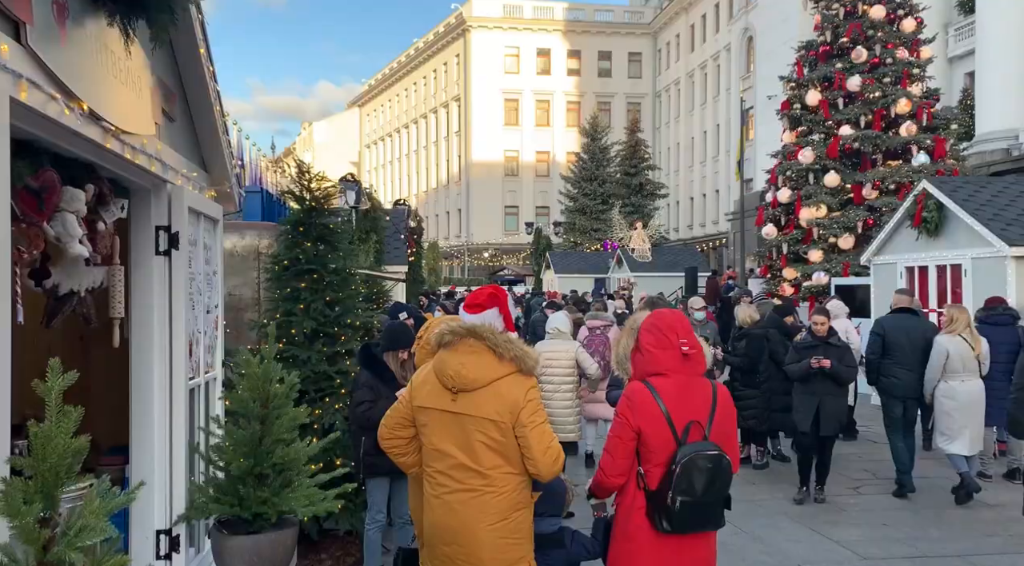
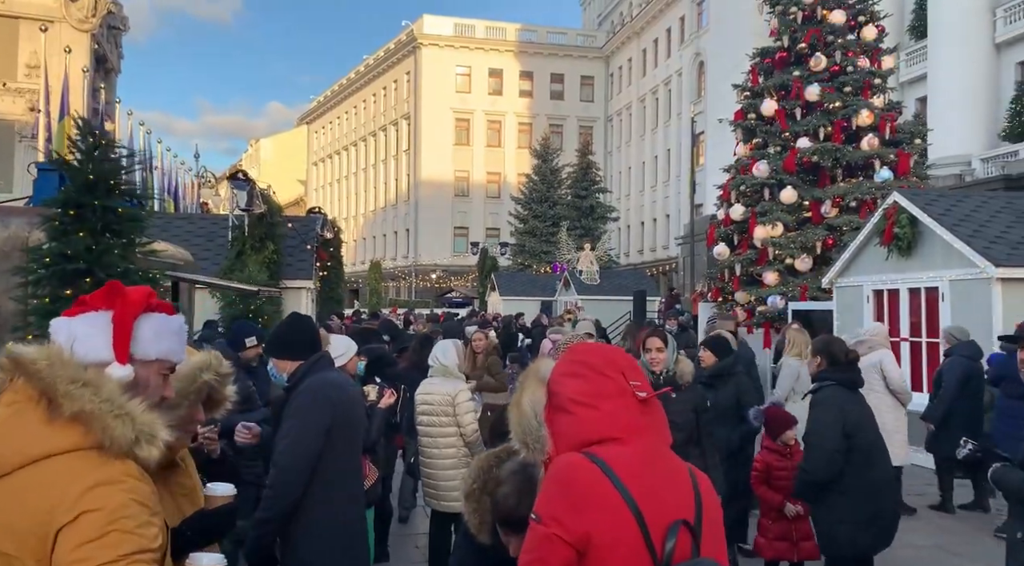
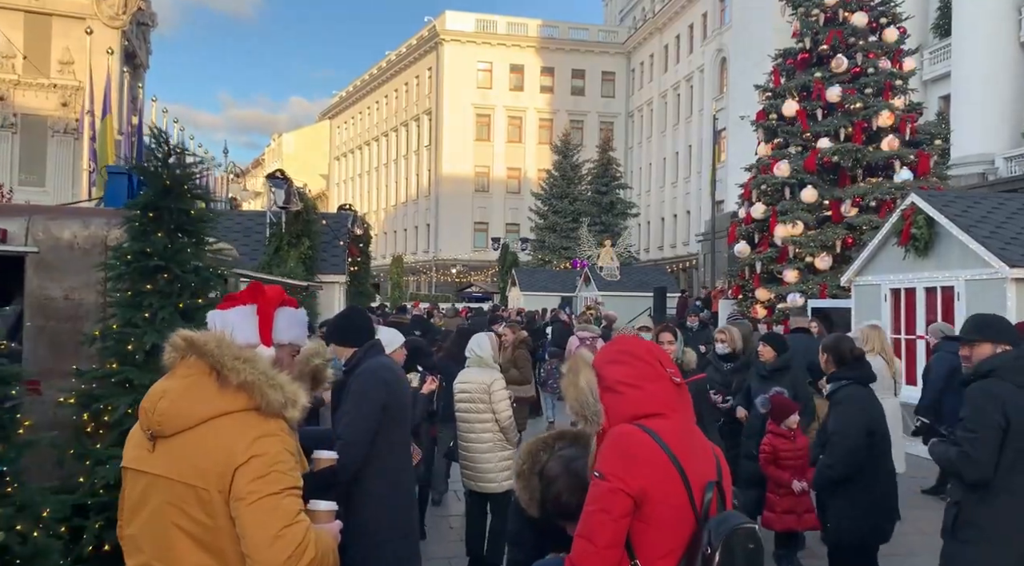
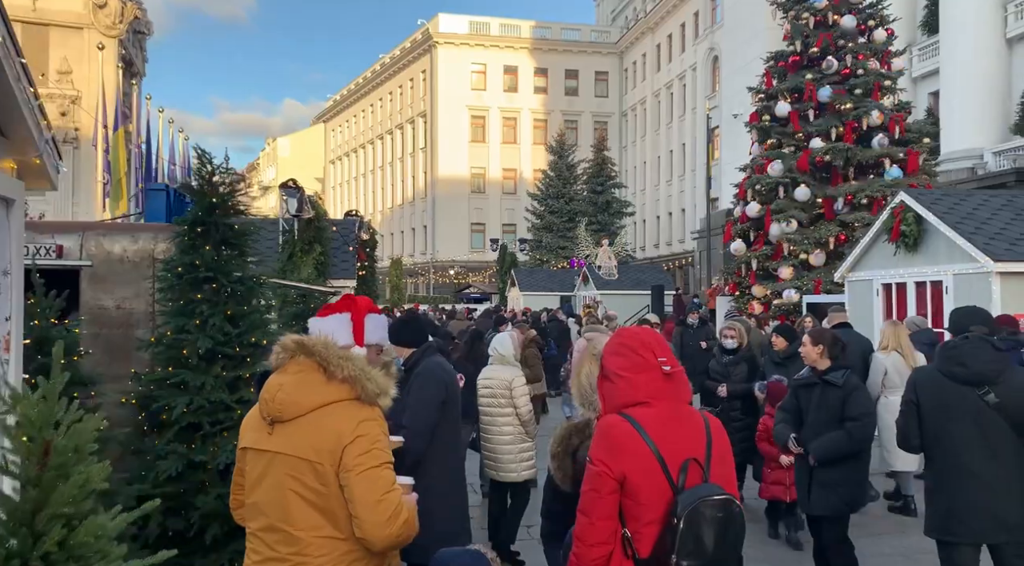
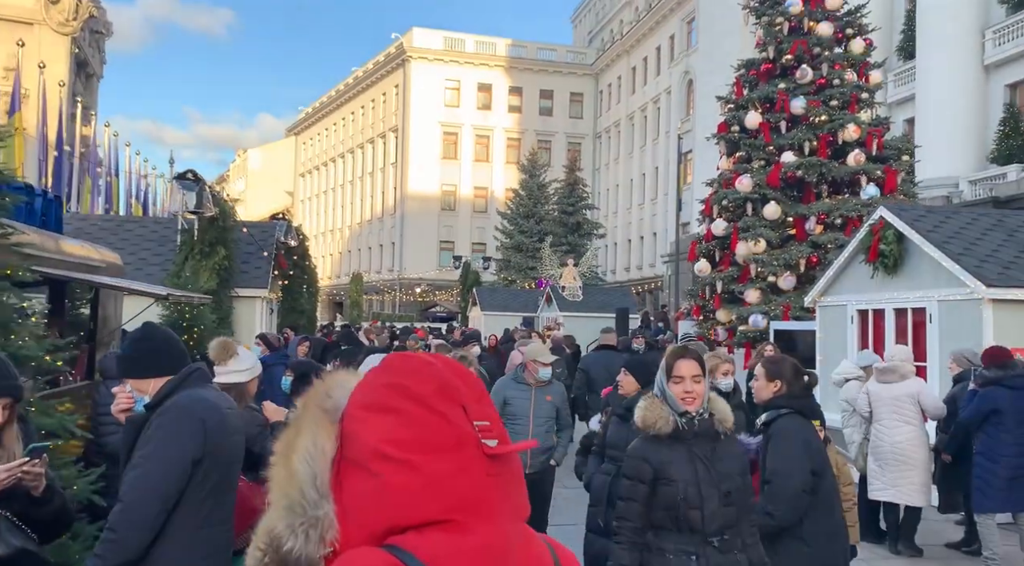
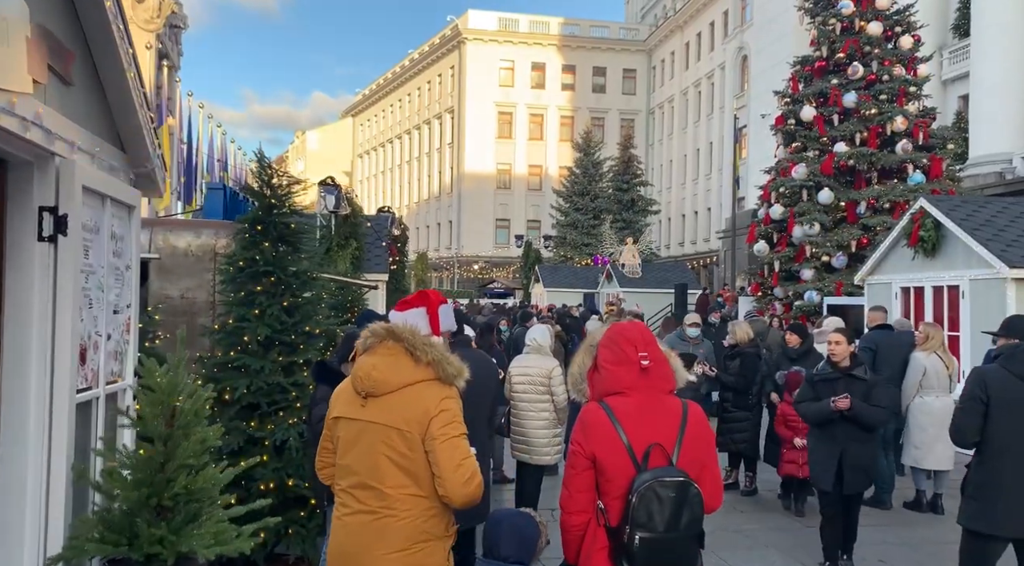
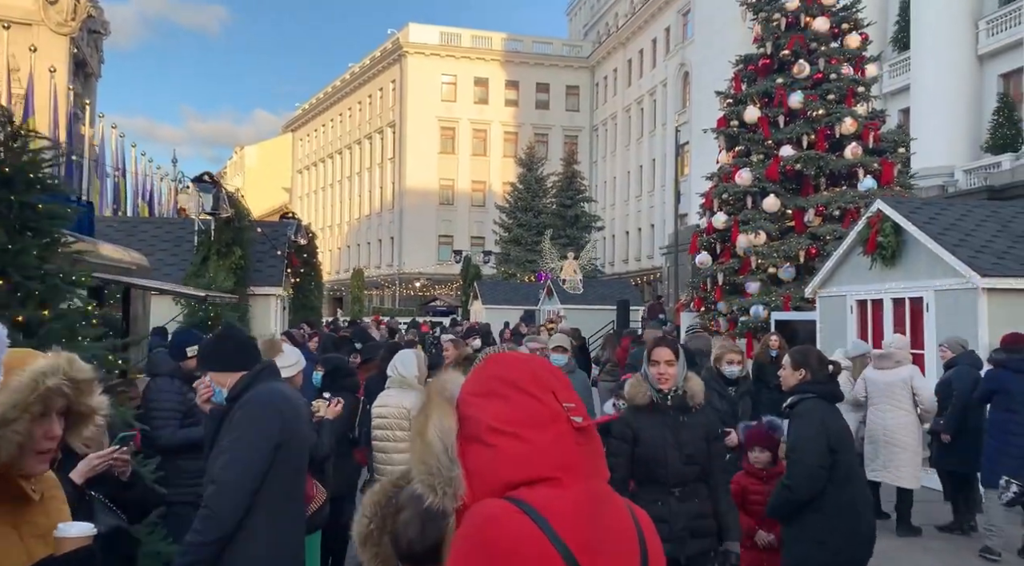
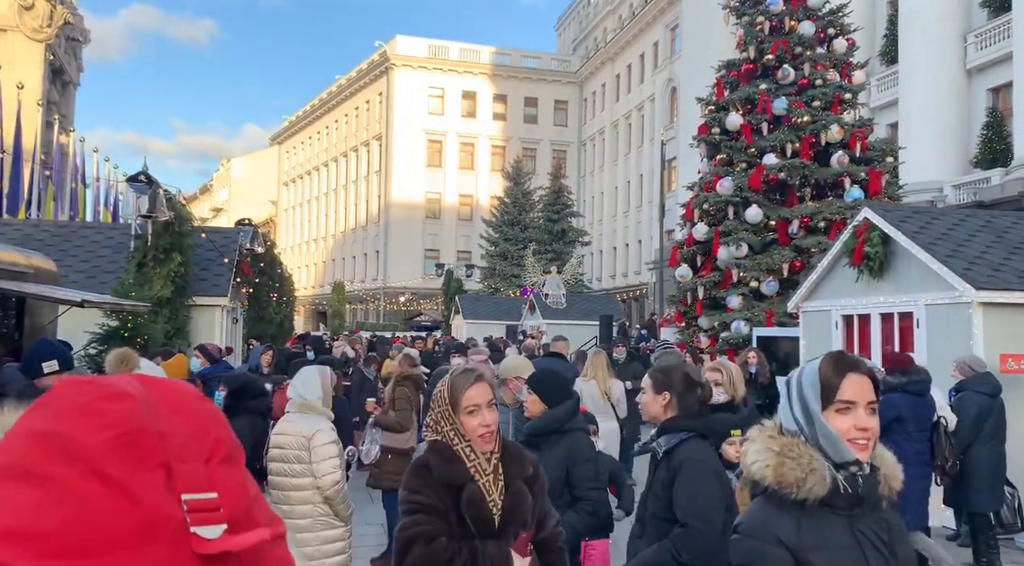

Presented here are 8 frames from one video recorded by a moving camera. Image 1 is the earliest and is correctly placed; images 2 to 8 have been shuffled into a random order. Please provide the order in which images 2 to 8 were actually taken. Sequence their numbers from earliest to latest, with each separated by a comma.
6, 4, 3, 2, 7, 5, 8
